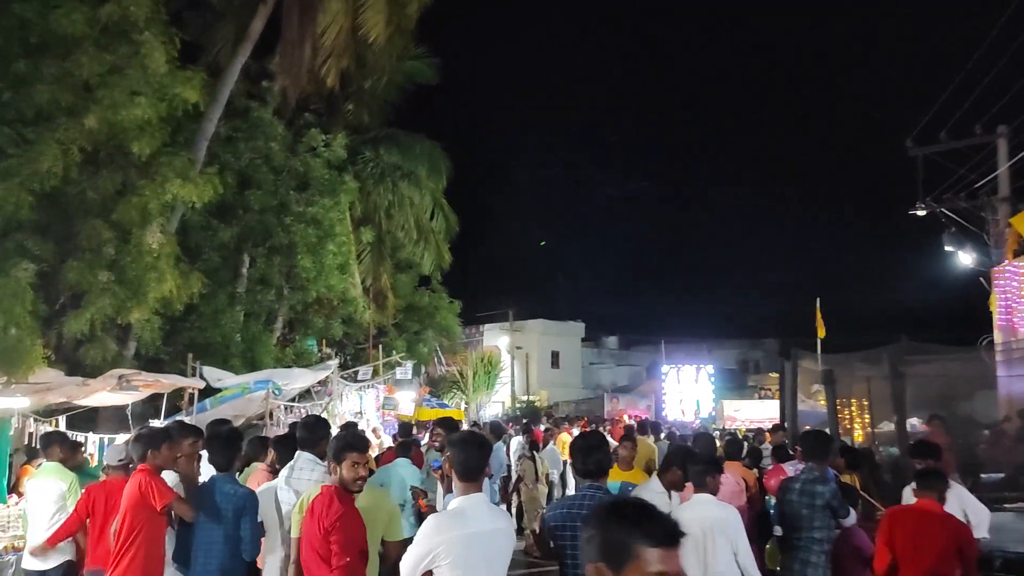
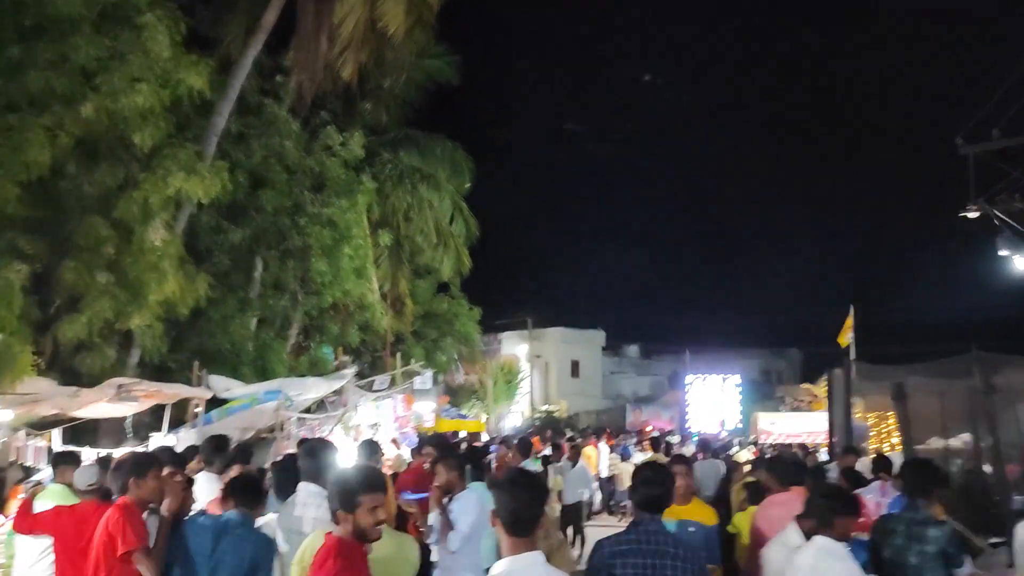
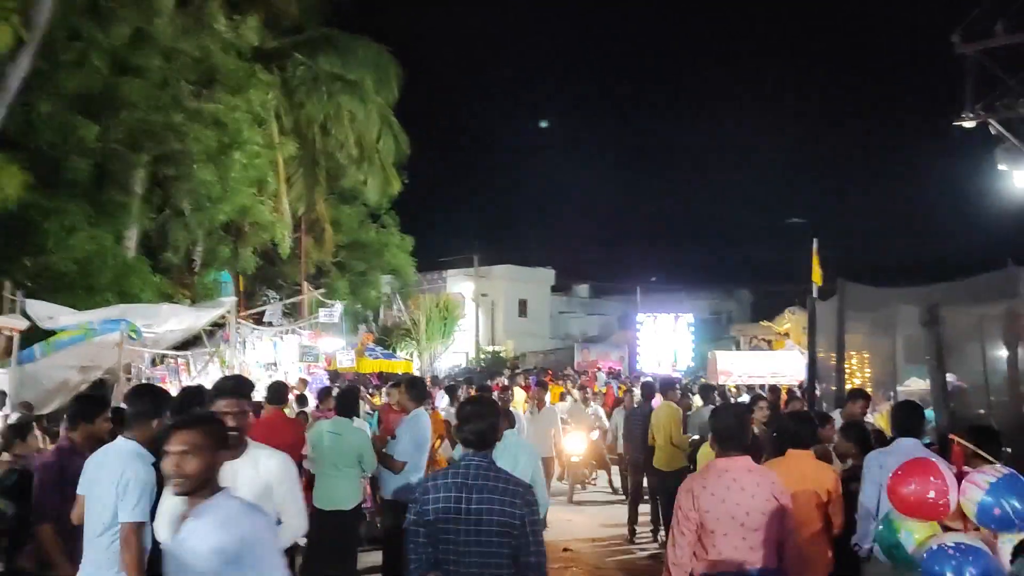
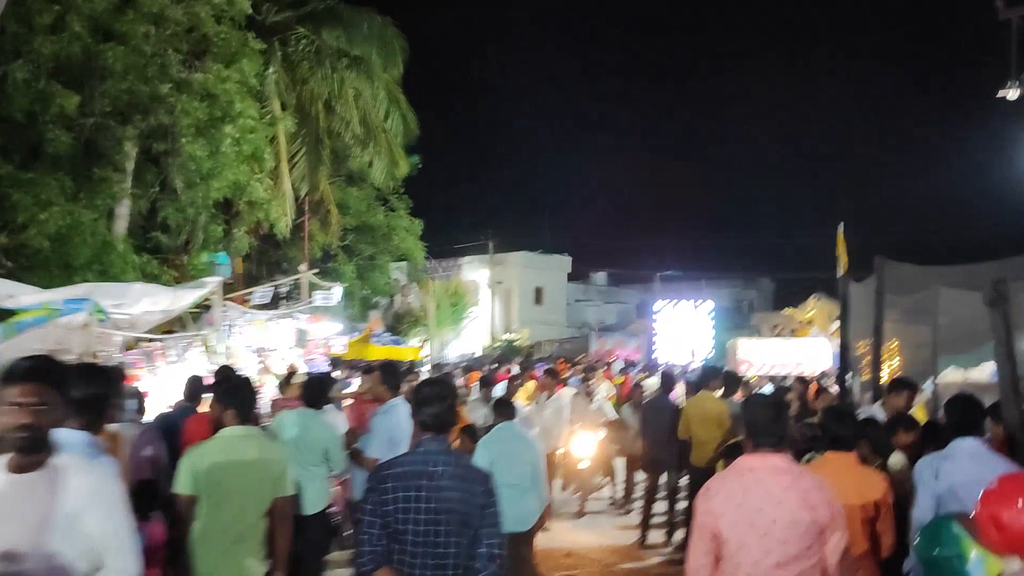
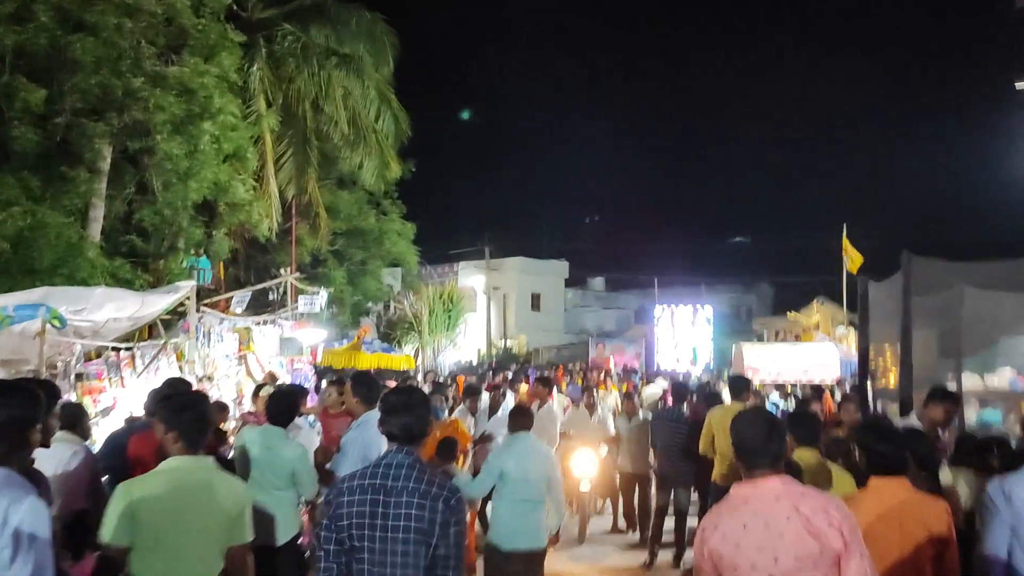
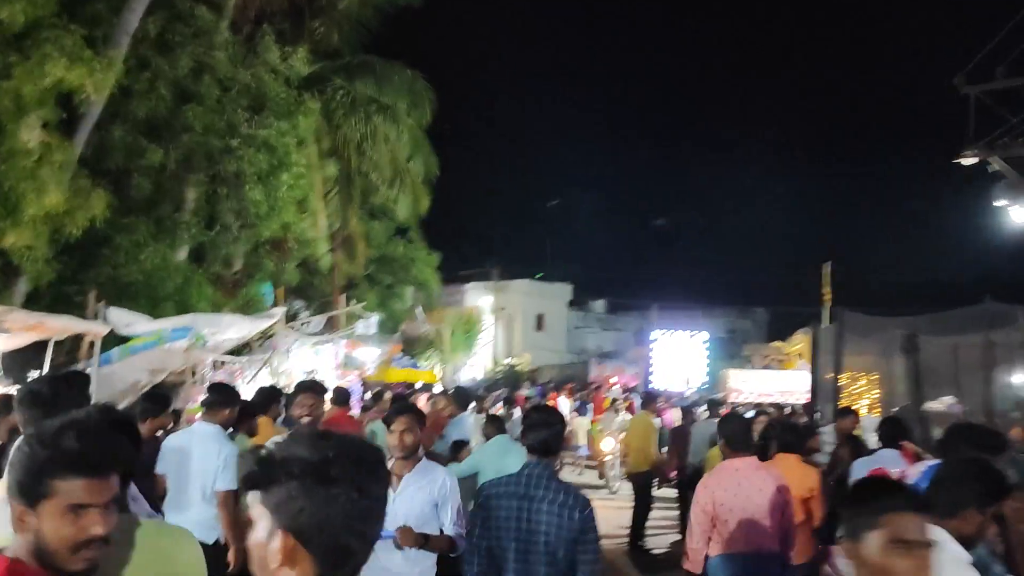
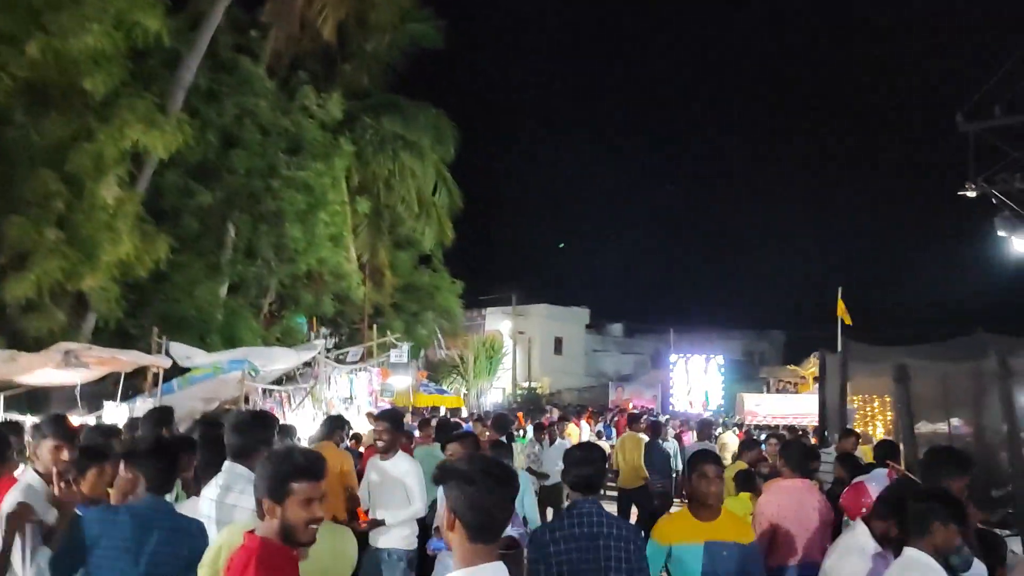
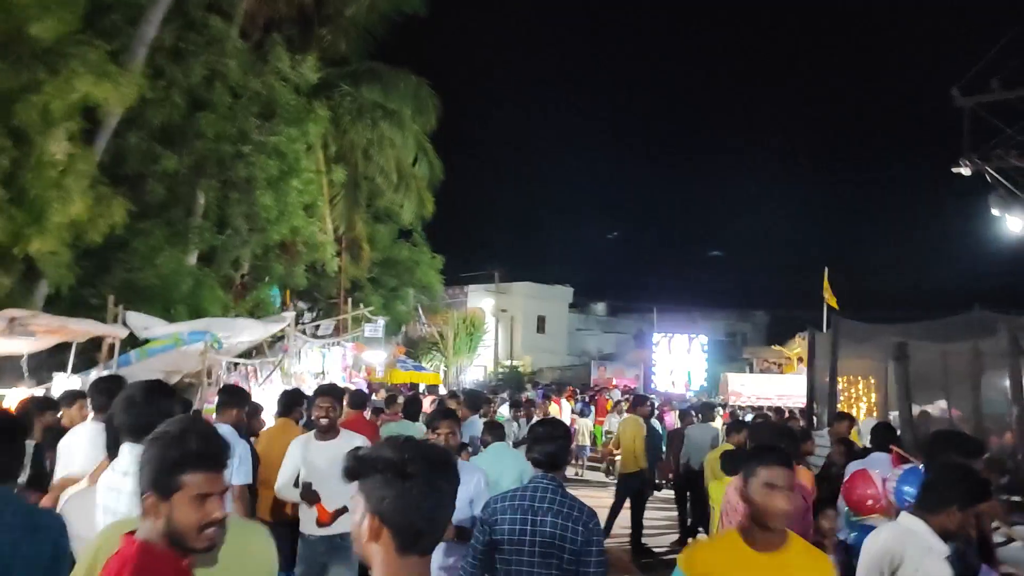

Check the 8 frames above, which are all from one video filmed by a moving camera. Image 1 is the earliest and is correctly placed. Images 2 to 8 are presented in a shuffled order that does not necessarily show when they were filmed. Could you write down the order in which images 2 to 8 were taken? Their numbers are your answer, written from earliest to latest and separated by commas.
2, 7, 8, 6, 3, 4, 5
